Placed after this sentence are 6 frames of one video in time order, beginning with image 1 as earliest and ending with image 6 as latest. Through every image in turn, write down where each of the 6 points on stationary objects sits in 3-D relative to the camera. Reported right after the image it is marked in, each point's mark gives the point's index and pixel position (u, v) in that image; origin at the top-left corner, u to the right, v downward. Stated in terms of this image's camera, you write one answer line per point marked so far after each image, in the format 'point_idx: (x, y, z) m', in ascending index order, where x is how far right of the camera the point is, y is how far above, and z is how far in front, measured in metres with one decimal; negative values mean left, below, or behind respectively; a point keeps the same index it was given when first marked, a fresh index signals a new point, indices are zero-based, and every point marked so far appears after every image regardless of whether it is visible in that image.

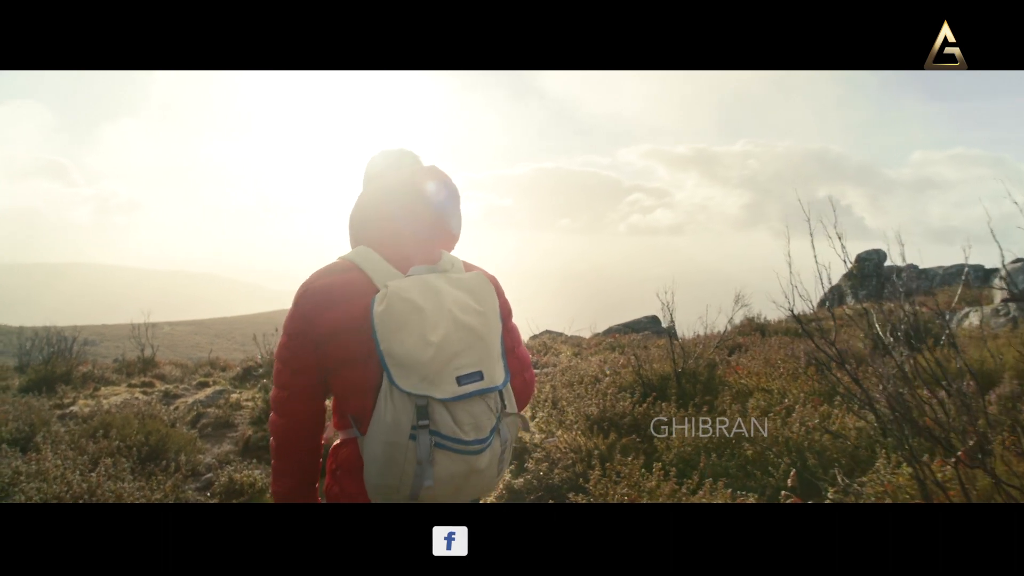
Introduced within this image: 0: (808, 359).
0: (+2.4, -0.6, +5.2) m
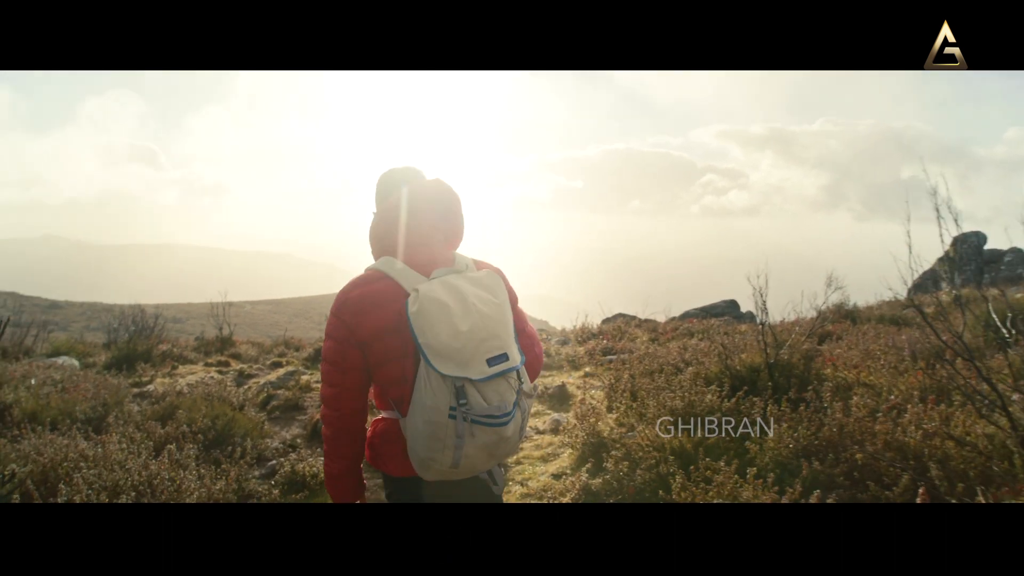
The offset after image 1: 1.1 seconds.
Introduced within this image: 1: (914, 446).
0: (+3.0, -0.5, +4.6) m
1: (+2.8, -1.1, +4.2) m
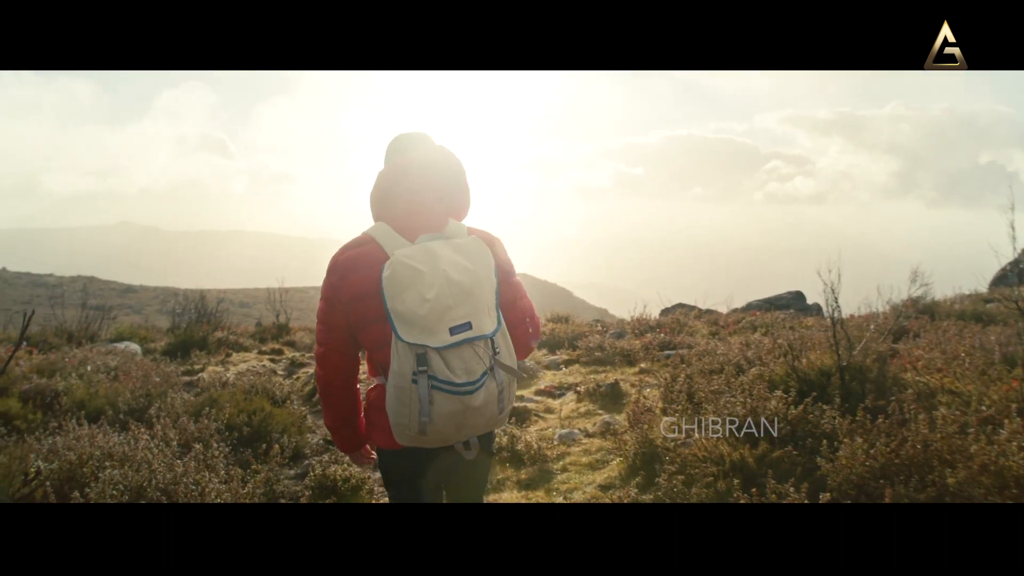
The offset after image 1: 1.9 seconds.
0: (+3.3, -0.5, +4.1) m
1: (+3.0, -1.1, +3.7) m
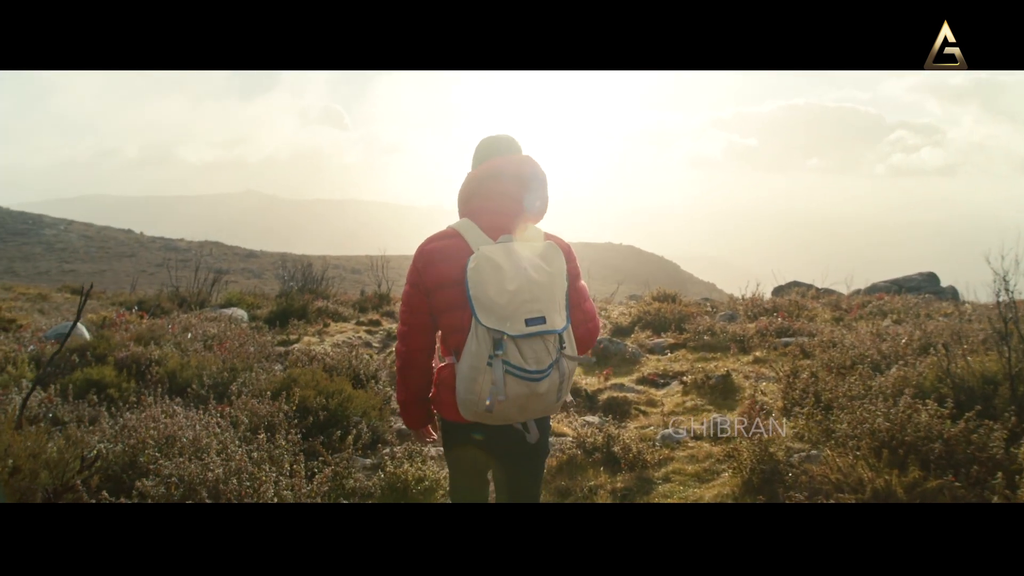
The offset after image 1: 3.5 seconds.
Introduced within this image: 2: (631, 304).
0: (+3.8, -0.4, +3.1) m
1: (+3.5, -1.1, +2.8) m
2: (+1.6, -0.2, +8.4) m
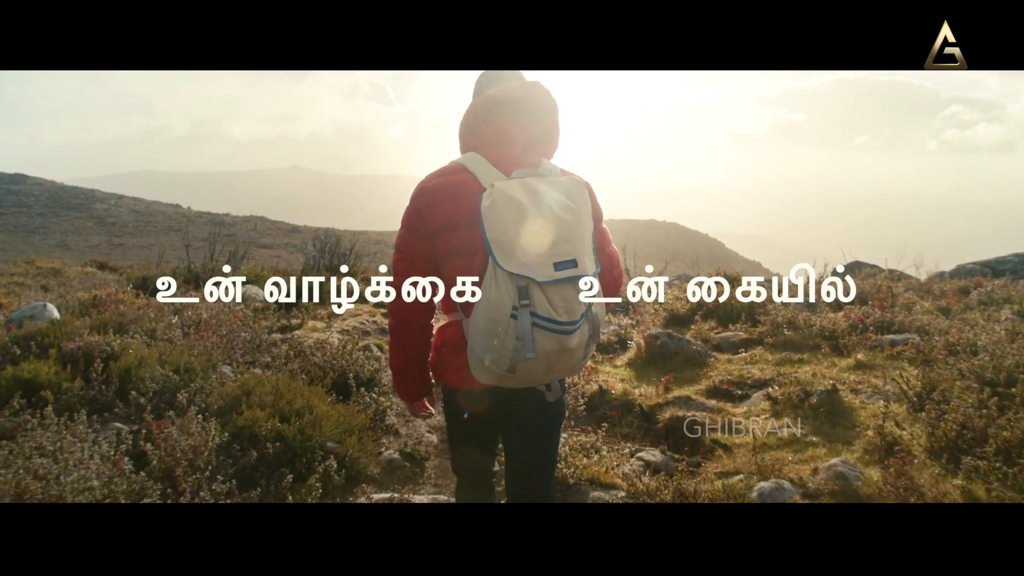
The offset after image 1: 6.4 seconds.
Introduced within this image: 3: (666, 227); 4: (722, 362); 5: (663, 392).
0: (+3.8, -0.4, +1.8) m
1: (+3.5, -1.1, +1.6) m
2: (+2.1, 0.0, +7.3) m
3: (+1.9, +0.8, +8.0) m
4: (+1.5, -0.5, +4.5) m
5: (+1.0, -0.7, +4.1) m
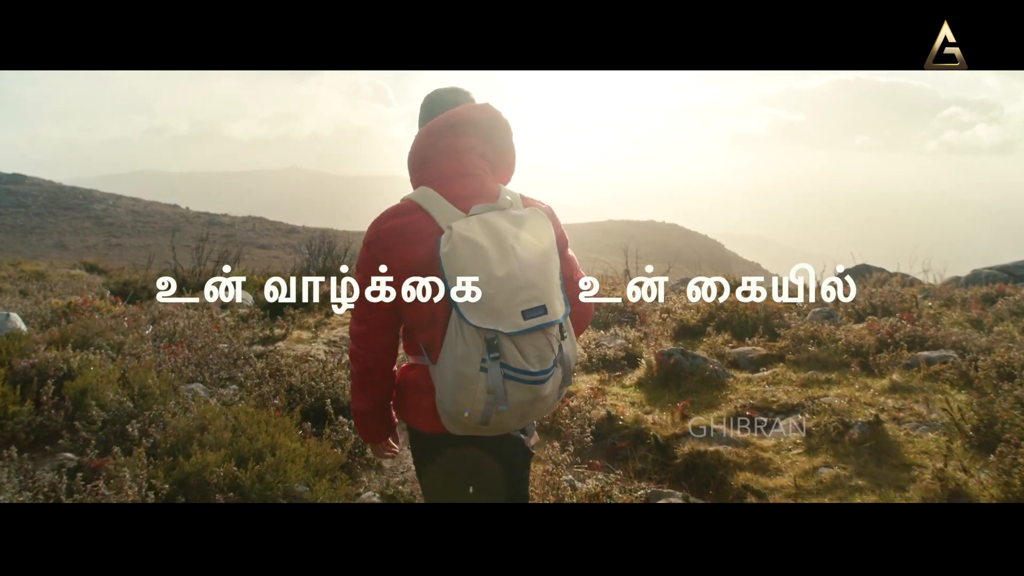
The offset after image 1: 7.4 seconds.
0: (+3.8, -0.5, +1.4) m
1: (+3.5, -1.2, +1.2) m
2: (+2.1, -0.1, +6.9) m
3: (+1.9, +0.7, +7.6) m
4: (+1.5, -0.6, +4.1) m
5: (+1.0, -0.7, +3.7) m
